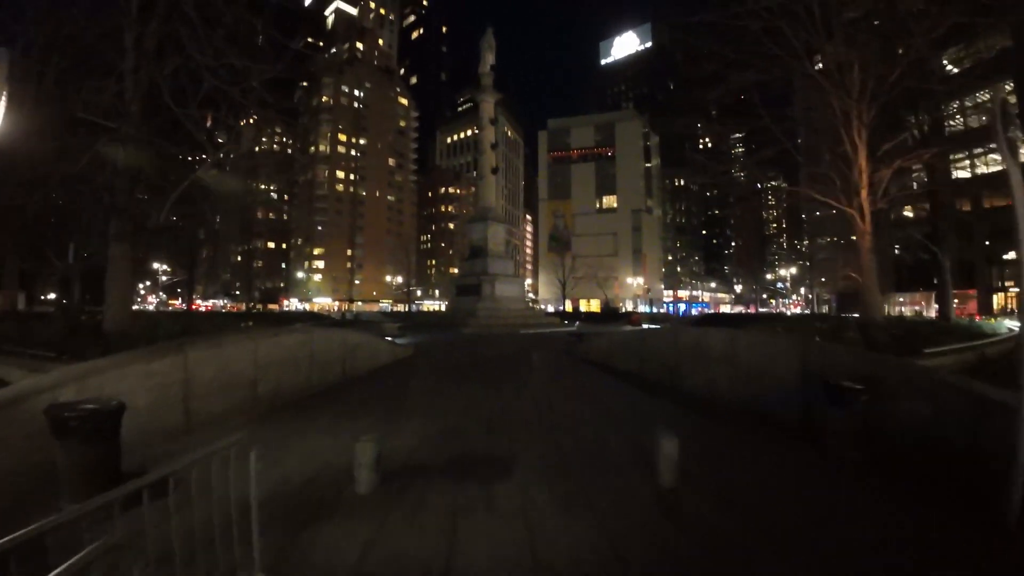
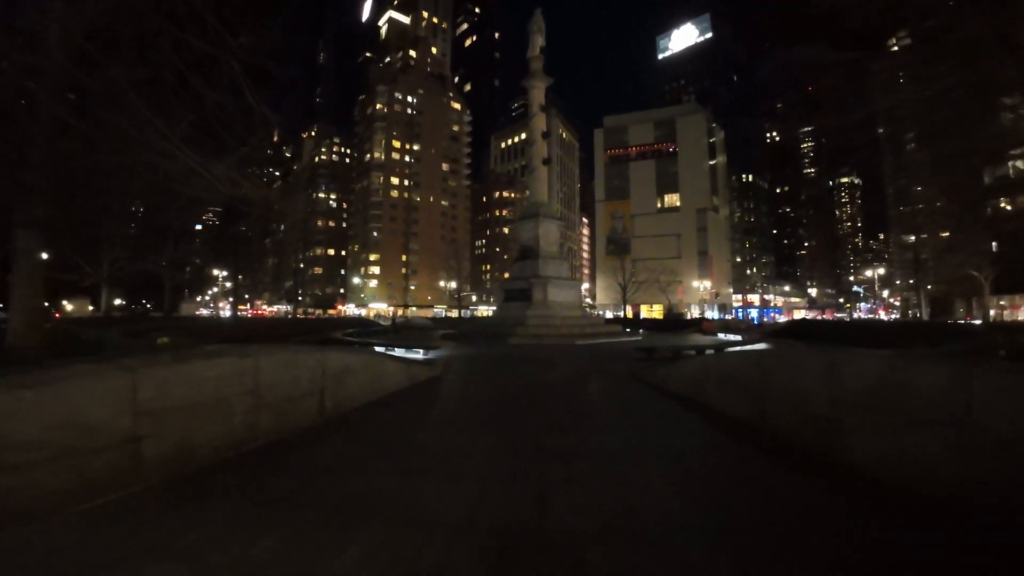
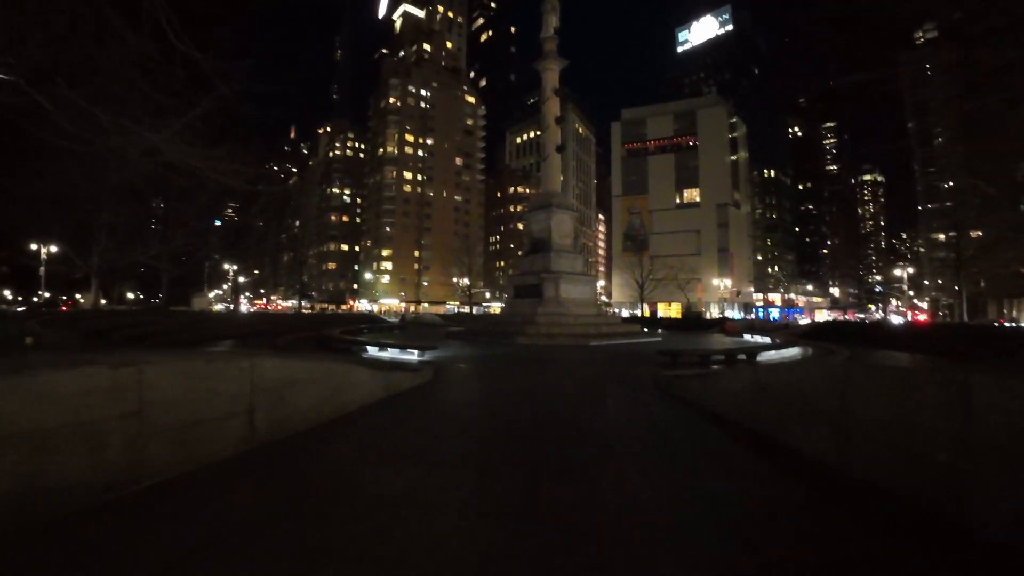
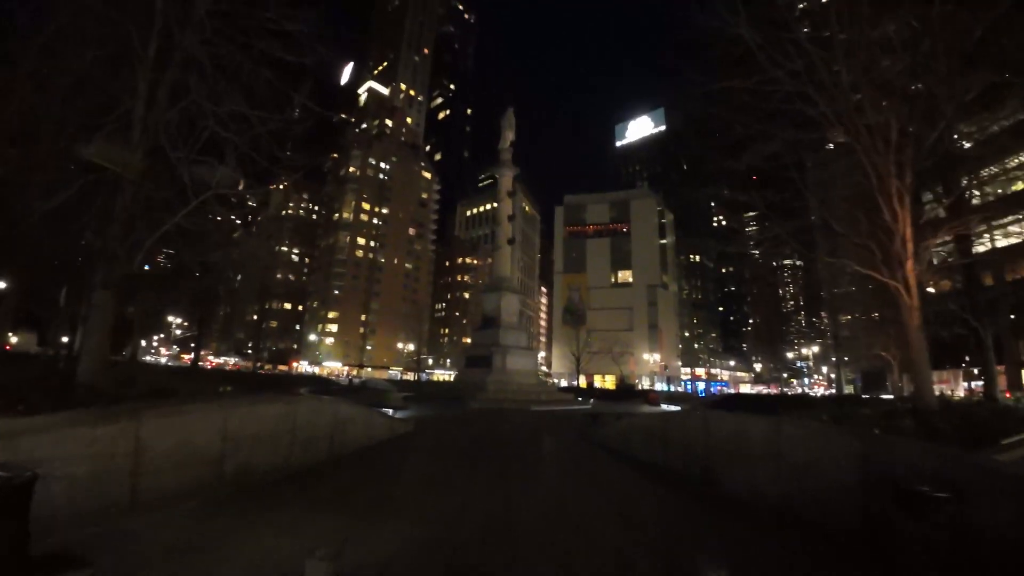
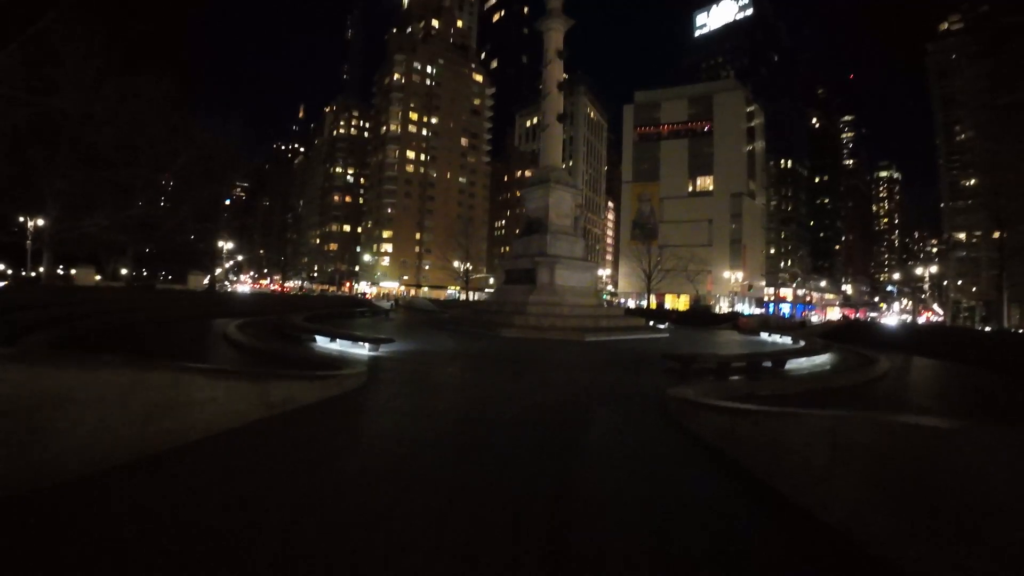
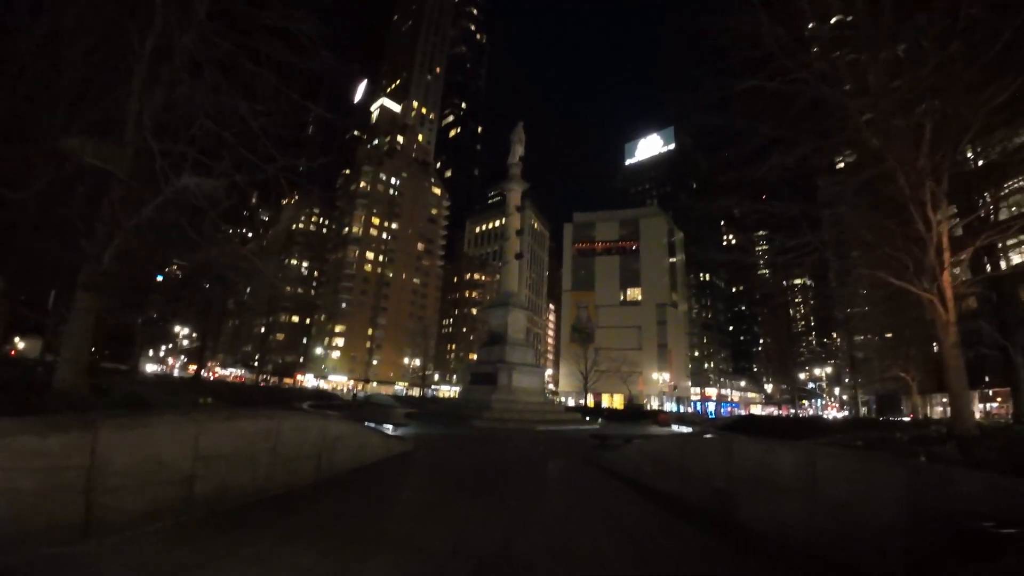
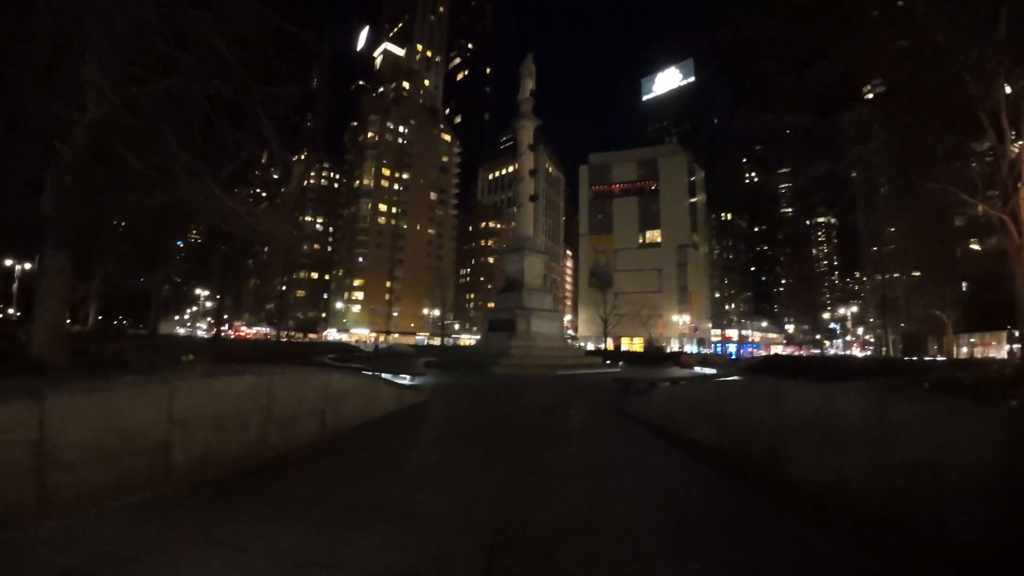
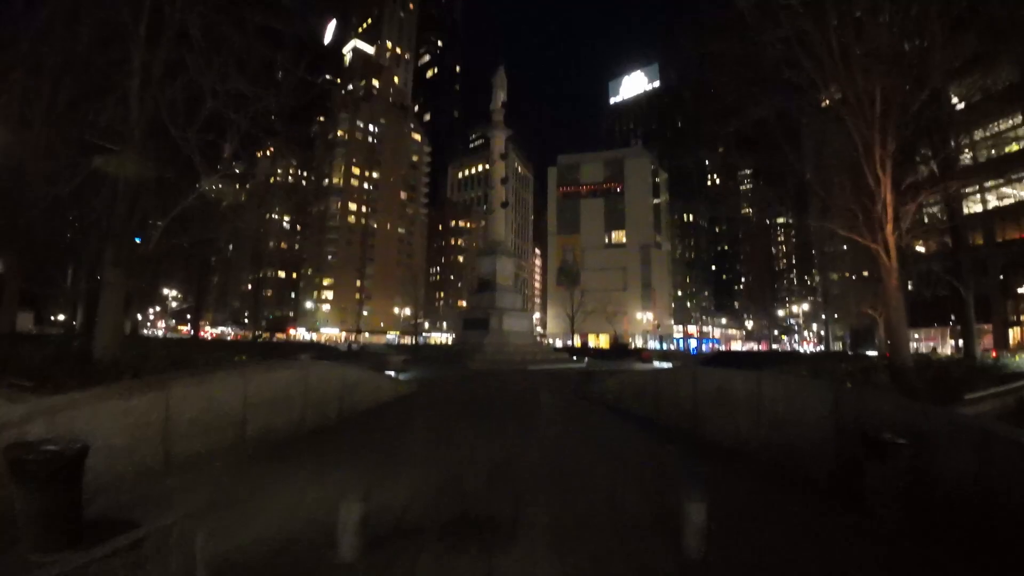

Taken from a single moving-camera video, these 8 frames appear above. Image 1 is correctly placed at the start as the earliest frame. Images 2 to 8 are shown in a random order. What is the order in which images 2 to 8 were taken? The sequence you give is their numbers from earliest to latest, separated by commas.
8, 4, 6, 7, 2, 3, 5
